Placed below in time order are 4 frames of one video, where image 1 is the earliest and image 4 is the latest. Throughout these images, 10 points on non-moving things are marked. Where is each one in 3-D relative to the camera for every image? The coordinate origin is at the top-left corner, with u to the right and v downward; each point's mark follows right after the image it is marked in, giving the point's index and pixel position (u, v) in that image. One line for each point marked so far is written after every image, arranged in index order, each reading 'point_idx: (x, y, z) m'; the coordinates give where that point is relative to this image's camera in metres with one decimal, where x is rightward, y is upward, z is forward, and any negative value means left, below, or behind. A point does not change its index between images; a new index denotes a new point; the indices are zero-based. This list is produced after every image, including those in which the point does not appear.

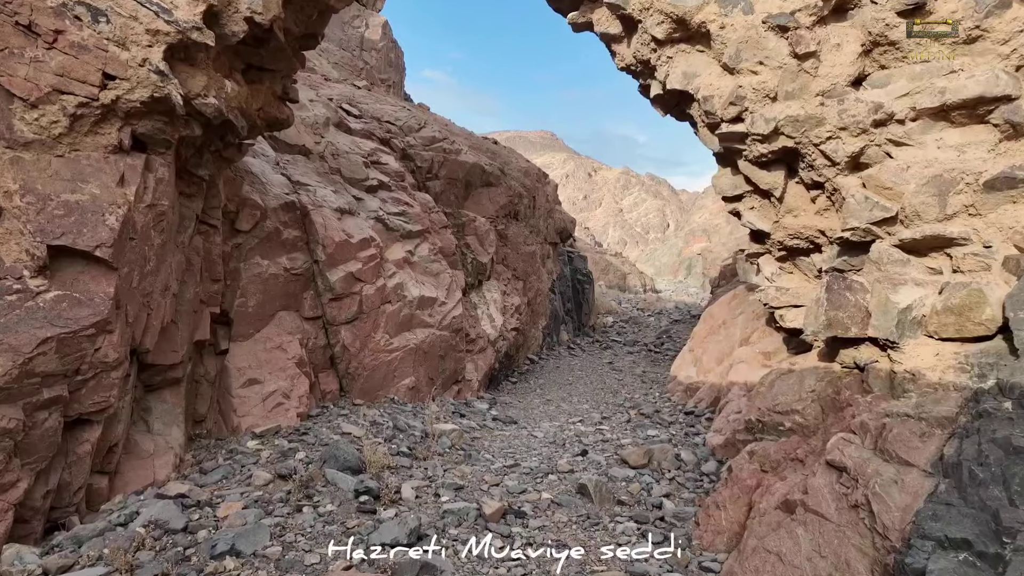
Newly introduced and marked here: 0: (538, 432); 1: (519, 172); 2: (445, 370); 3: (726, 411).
0: (+0.4, -2.2, +9.1) m
1: (+0.2, +3.3, +17.0) m
2: (-1.3, -1.5, +11.1) m
3: (+2.9, -1.7, +8.0) m
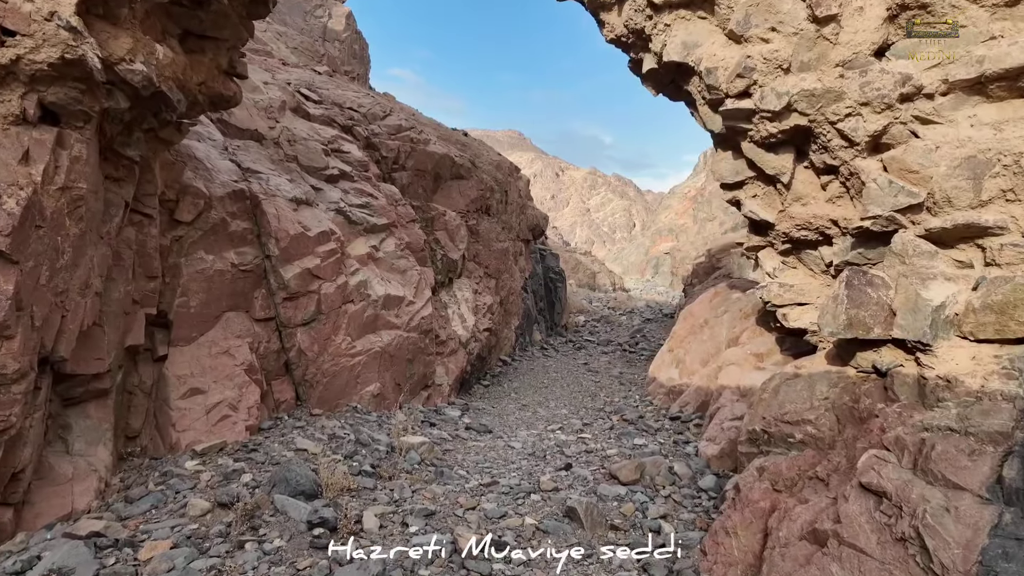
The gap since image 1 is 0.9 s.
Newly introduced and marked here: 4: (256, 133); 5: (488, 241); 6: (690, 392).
0: (0.0, -2.2, +8.4) m
1: (-0.6, +3.4, +16.2) m
2: (-1.7, -1.5, +10.3) m
3: (+2.6, -1.6, +7.4) m
4: (-4.4, +2.7, +10.3) m
5: (-0.6, +1.2, +15.3) m
6: (+2.8, -1.6, +9.4) m
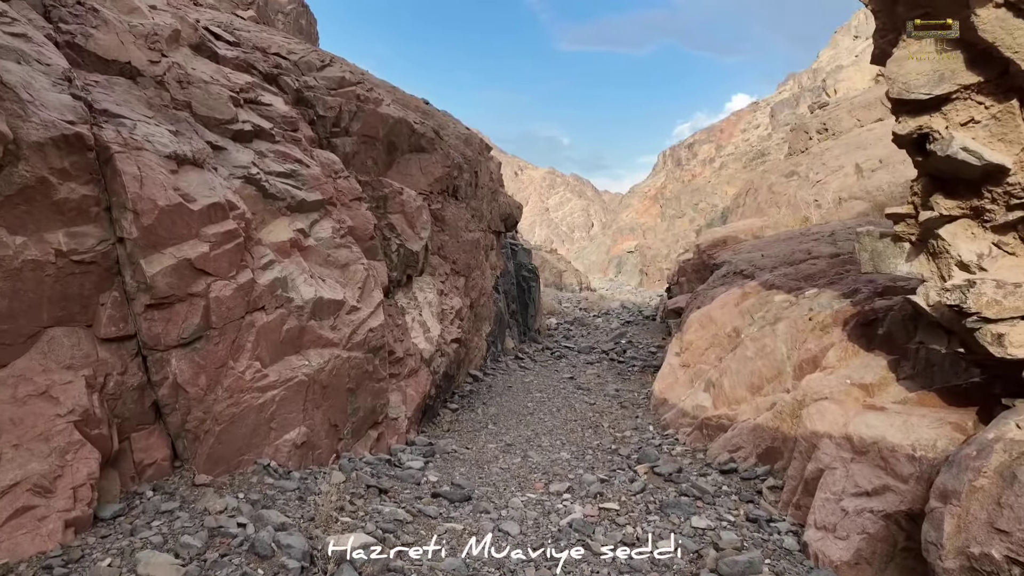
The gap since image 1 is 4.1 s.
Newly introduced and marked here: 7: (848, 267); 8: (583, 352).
0: (0.0, -2.2, +5.6) m
1: (-1.2, +3.4, +13.4) m
2: (-1.9, -1.5, +7.4) m
3: (+2.6, -1.6, +4.8) m
4: (-4.6, +2.7, +7.2) m
5: (-1.2, +1.2, +12.4) m
6: (+2.7, -1.6, +6.8) m
7: (+5.2, +0.3, +9.1) m
8: (+2.1, -1.9, +17.5) m
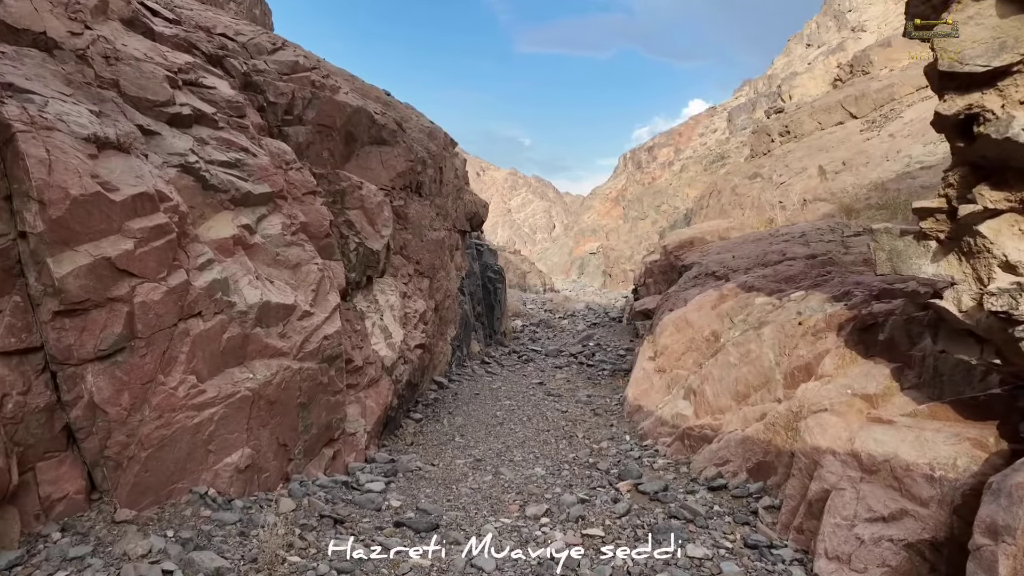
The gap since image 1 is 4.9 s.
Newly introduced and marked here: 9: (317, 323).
0: (-0.2, -2.2, +4.9) m
1: (-1.9, +3.3, +12.6) m
2: (-2.3, -1.6, +6.6) m
3: (+2.4, -1.7, +4.3) m
4: (-4.9, +2.6, +6.3) m
5: (-1.8, +1.2, +11.7) m
6: (+2.4, -1.7, +6.3) m
7: (+4.7, +0.3, +8.8) m
8: (+1.1, -1.9, +17.0) m
9: (-2.3, -0.4, +6.9) m
